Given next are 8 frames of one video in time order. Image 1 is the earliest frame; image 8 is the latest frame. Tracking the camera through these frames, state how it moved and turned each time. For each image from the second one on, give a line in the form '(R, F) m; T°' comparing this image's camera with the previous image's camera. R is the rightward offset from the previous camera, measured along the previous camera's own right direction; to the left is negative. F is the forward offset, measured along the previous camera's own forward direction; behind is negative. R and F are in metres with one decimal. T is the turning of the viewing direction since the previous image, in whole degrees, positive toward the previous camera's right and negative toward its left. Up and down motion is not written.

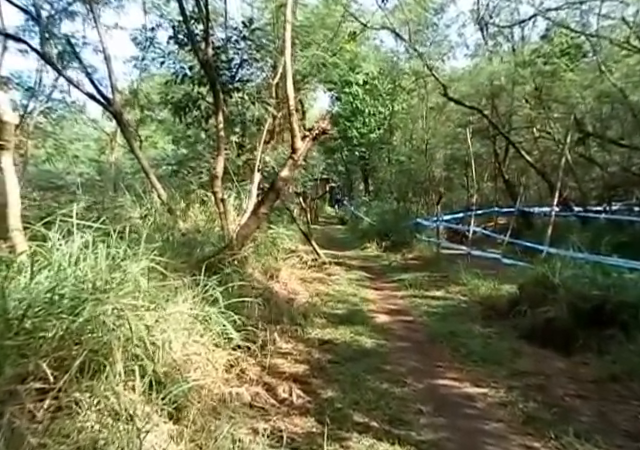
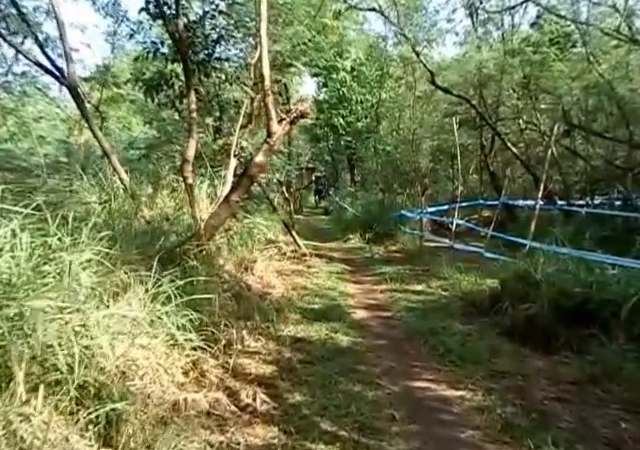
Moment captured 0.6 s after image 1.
(+0.2, +0.3) m; +1°
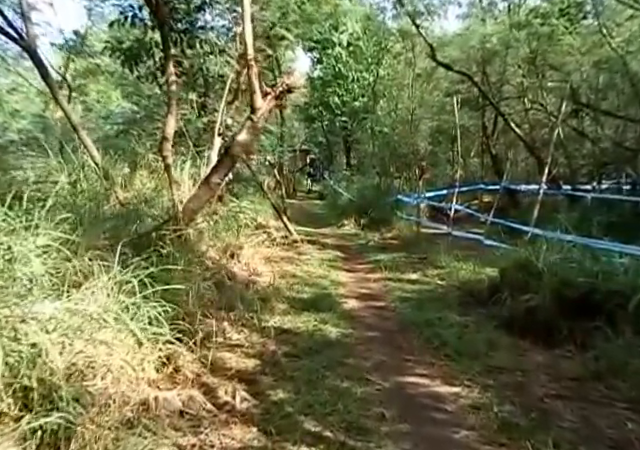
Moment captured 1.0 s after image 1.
(+0.1, +0.3) m; 0°
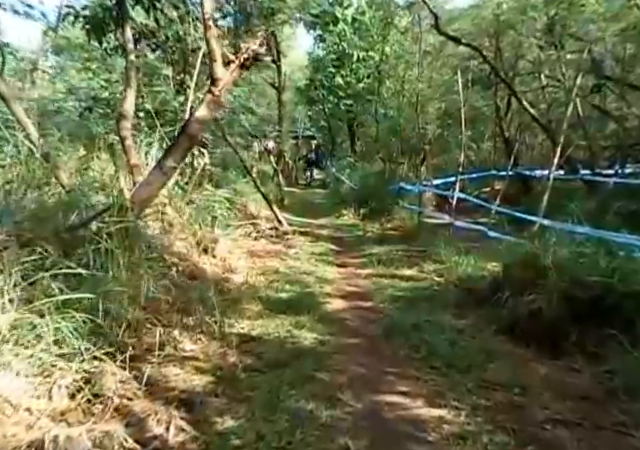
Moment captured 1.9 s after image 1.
(+0.4, +0.7) m; -1°
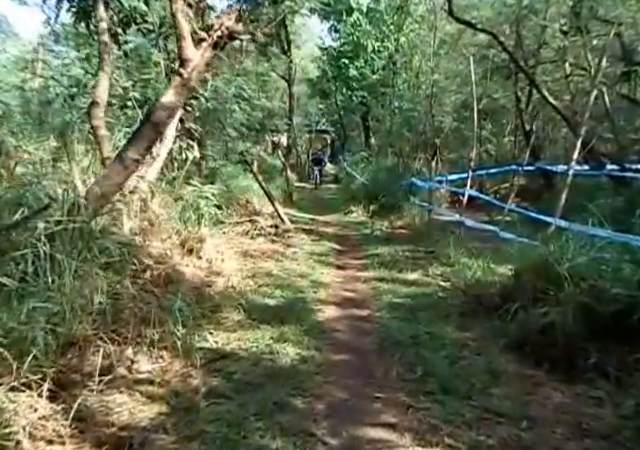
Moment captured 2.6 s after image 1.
(+0.3, +0.6) m; -2°
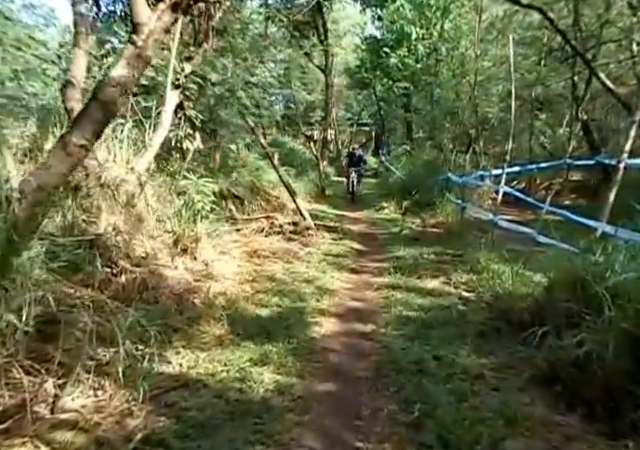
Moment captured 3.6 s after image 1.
(+0.4, +0.8) m; -5°
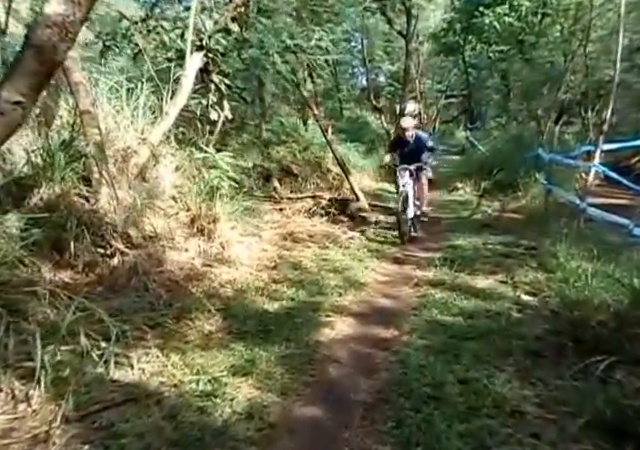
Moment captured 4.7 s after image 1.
(+0.5, +0.9) m; -9°
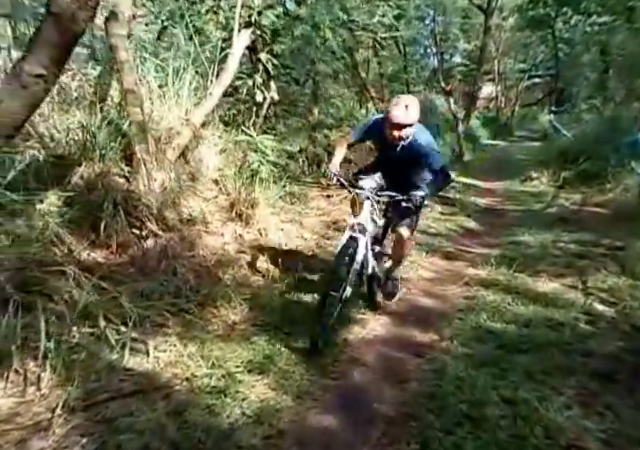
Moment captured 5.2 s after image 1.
(+0.2, +0.3) m; -6°
